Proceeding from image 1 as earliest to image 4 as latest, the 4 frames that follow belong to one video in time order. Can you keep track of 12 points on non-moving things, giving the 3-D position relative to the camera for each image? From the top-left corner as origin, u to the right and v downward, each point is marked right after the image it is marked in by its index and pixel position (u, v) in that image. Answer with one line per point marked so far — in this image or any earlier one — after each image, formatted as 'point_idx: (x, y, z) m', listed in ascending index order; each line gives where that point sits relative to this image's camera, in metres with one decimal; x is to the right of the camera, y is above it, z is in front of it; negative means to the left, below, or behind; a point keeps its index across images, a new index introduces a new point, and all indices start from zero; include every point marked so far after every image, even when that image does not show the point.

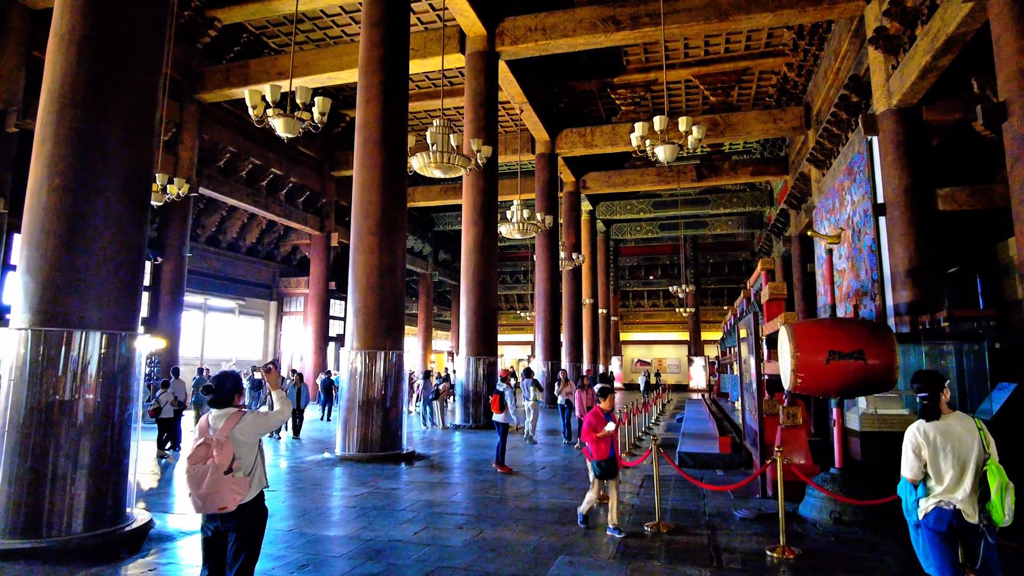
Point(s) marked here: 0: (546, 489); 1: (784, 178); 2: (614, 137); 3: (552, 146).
0: (+0.3, -1.7, +5.5) m
1: (+7.0, +2.8, +16.8) m
2: (+2.5, +3.6, +15.5) m
3: (+0.9, +3.4, +15.5) m
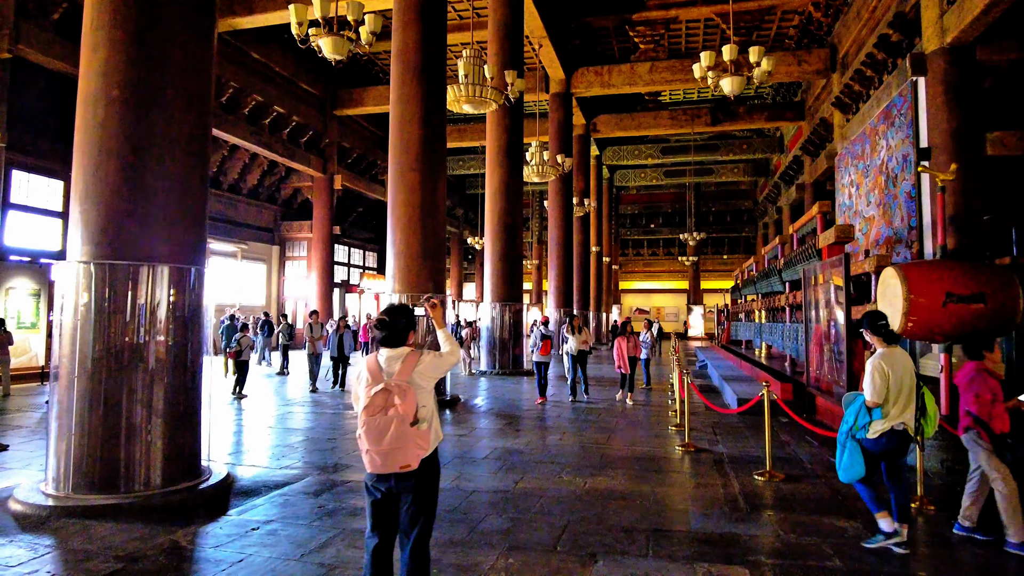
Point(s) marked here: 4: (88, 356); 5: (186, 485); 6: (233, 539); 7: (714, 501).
0: (+0.9, -1.2, +5.4) m
1: (+7.3, +4.1, +16.4) m
2: (+2.8, +4.9, +14.9) m
3: (+1.3, +4.6, +14.9) m
4: (-2.0, -0.3, +3.1) m
5: (-1.6, -1.0, +3.2) m
6: (-1.1, -1.0, +2.6) m
7: (+1.1, -1.1, +3.4) m
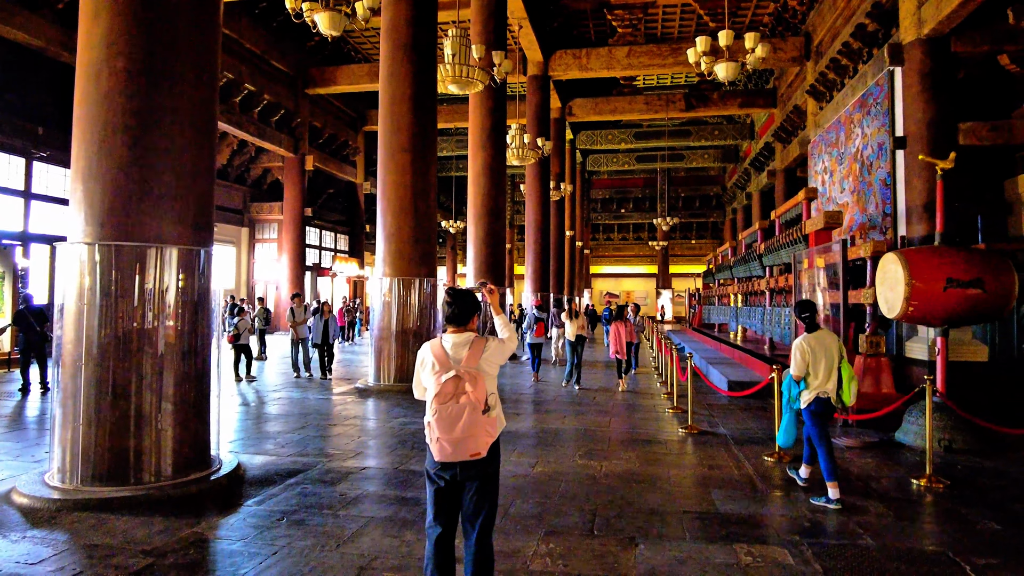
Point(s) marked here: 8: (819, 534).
0: (+0.8, -1.1, +5.4) m
1: (+6.7, +4.5, +16.6) m
2: (+2.2, +5.2, +14.9) m
3: (+0.7, +5.0, +14.8) m
4: (-1.9, -0.2, +3.0) m
5: (-1.5, -0.9, +3.1) m
6: (-1.0, -1.0, +2.6) m
7: (+1.2, -1.0, +3.5) m
8: (+1.2, -1.0, +2.6) m
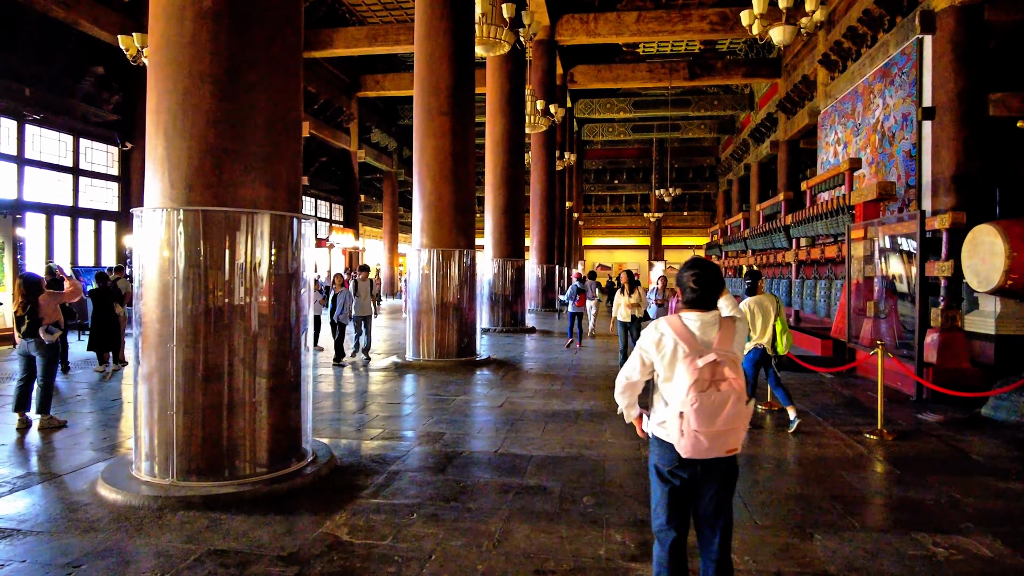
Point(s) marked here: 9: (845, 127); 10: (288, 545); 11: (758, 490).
0: (+1.3, -0.9, +5.2) m
1: (+6.7, +5.2, +16.4) m
2: (+2.4, +5.8, +14.5) m
3: (+0.9, +5.6, +14.3) m
4: (-1.4, -0.1, +2.7) m
5: (-1.0, -0.8, +2.9) m
6: (-0.4, -0.9, +2.3) m
7: (+1.7, -0.9, +3.3) m
8: (+1.8, -0.9, +2.5) m
9: (+6.3, +3.1, +12.3) m
10: (-0.8, -0.9, +2.2) m
11: (+1.0, -0.9, +2.8) m
